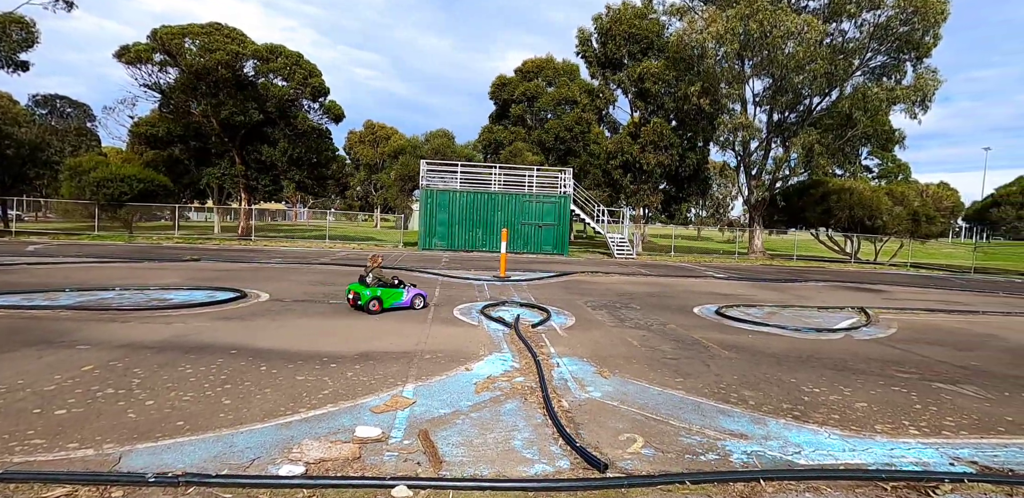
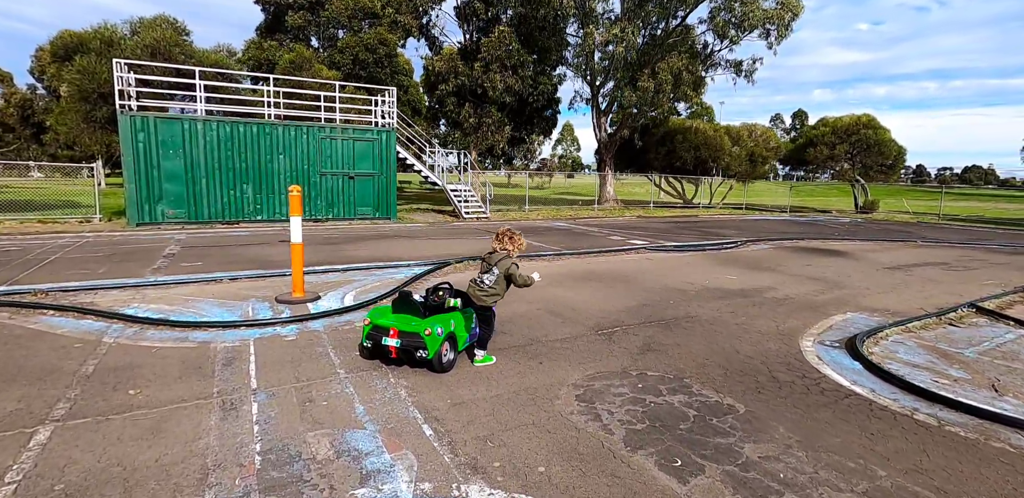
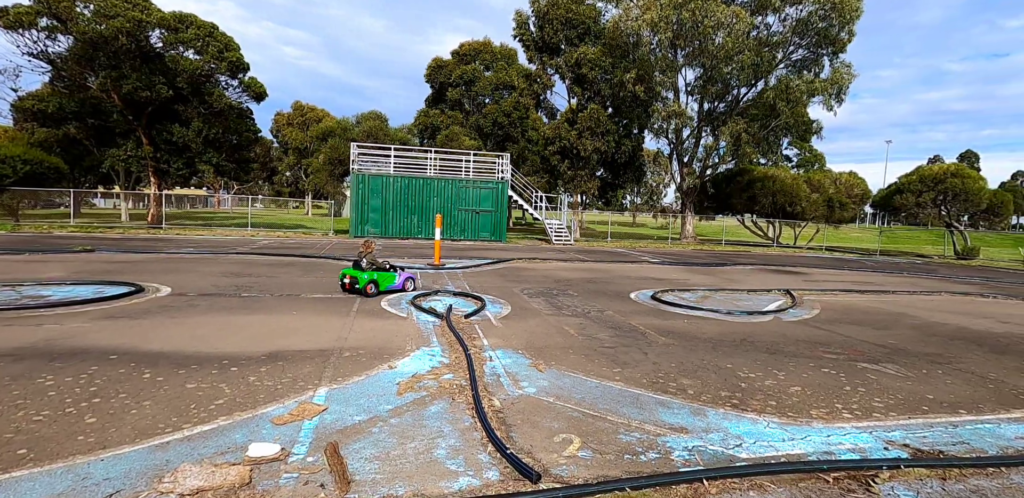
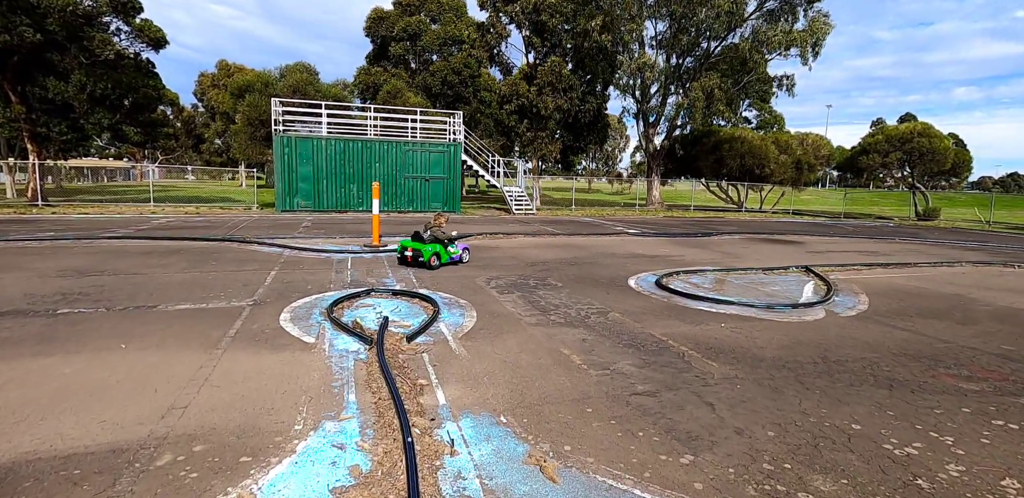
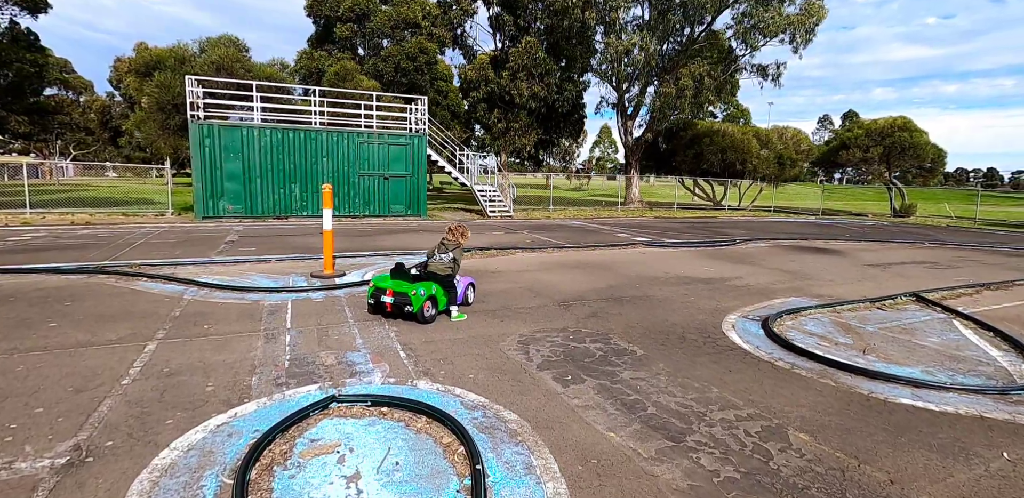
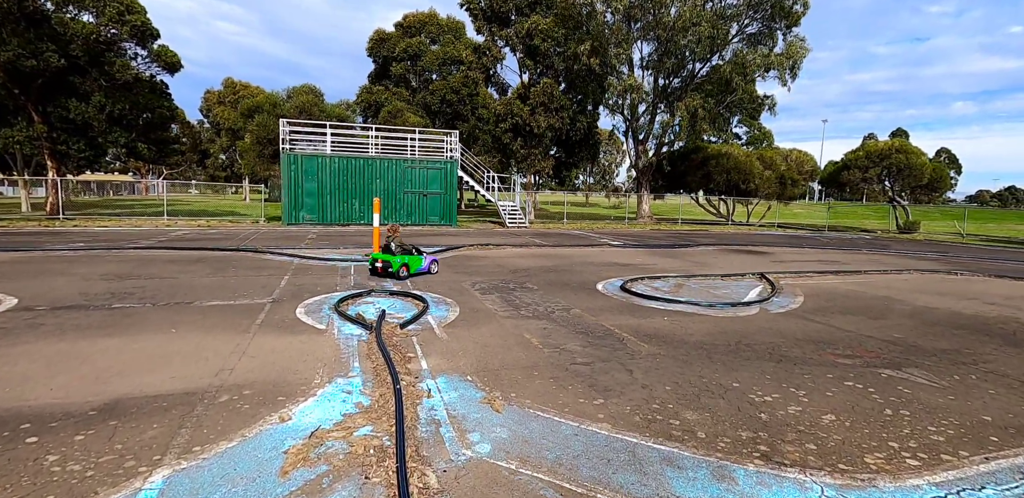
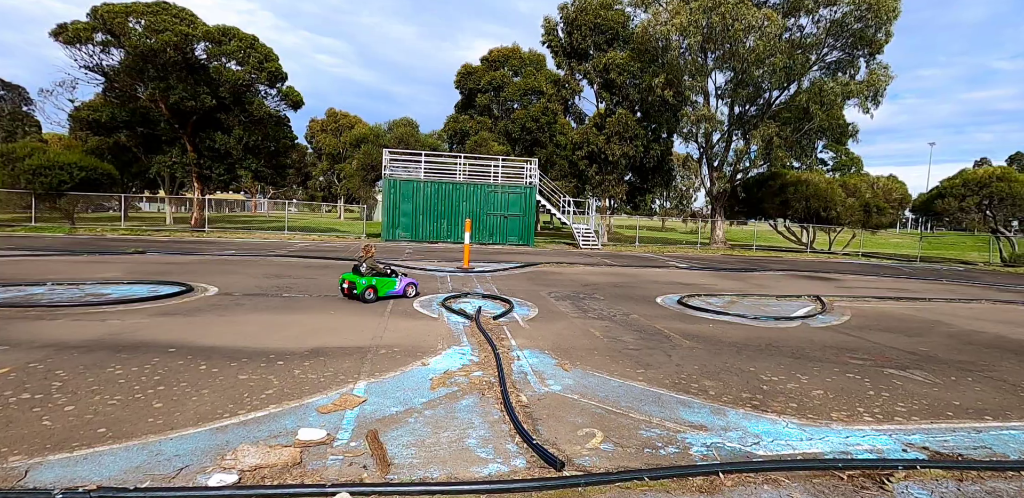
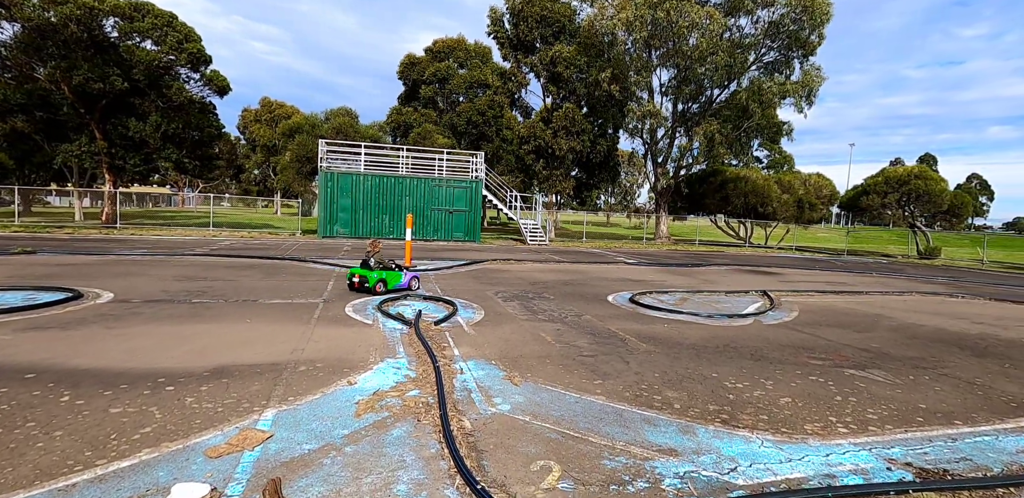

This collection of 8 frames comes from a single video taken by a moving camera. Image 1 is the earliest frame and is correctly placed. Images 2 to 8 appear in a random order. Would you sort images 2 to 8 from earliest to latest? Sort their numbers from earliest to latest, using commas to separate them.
7, 3, 8, 6, 4, 5, 2
